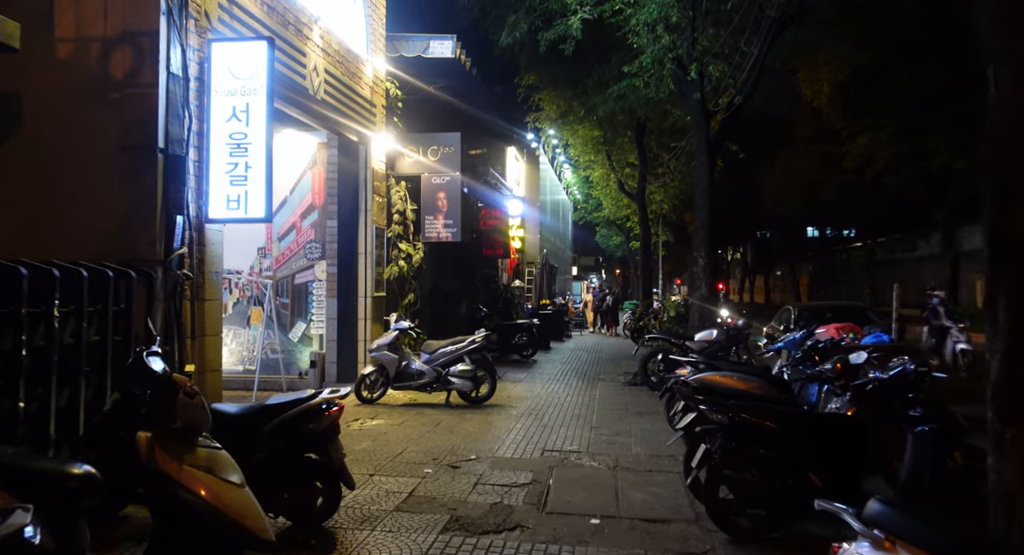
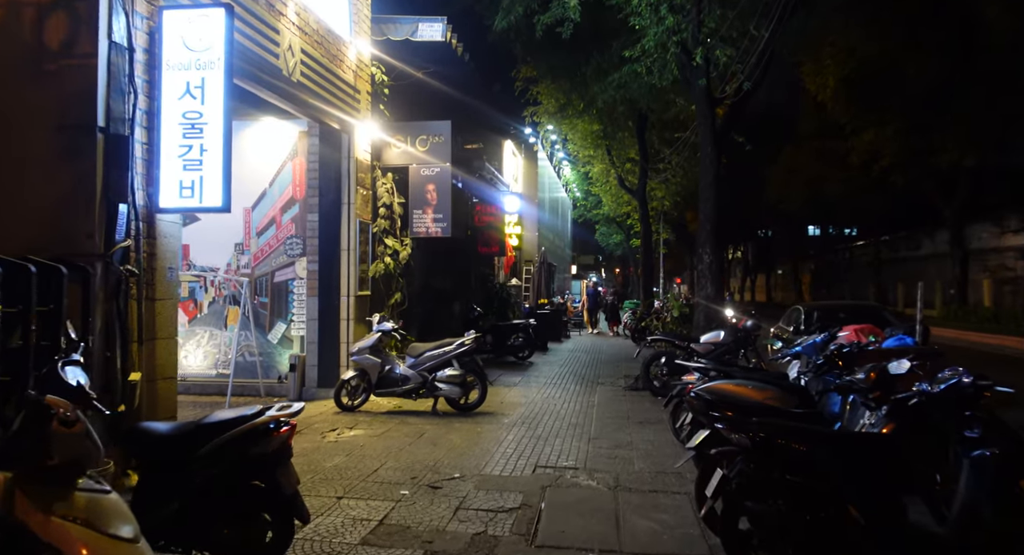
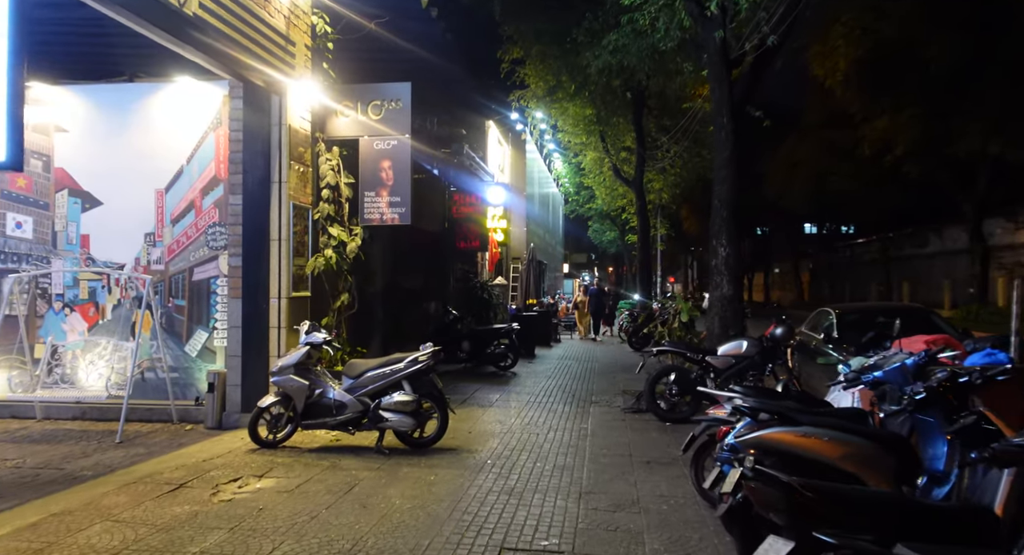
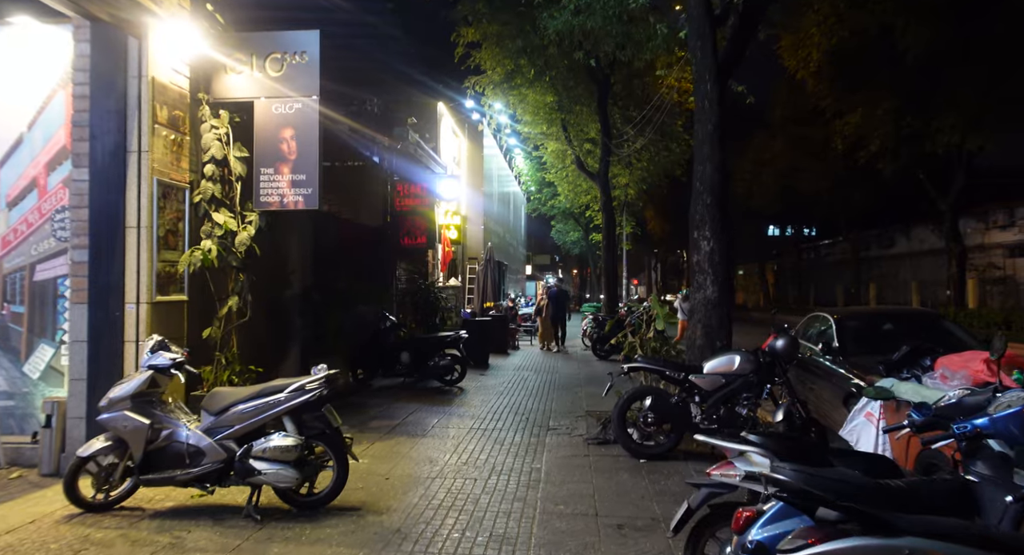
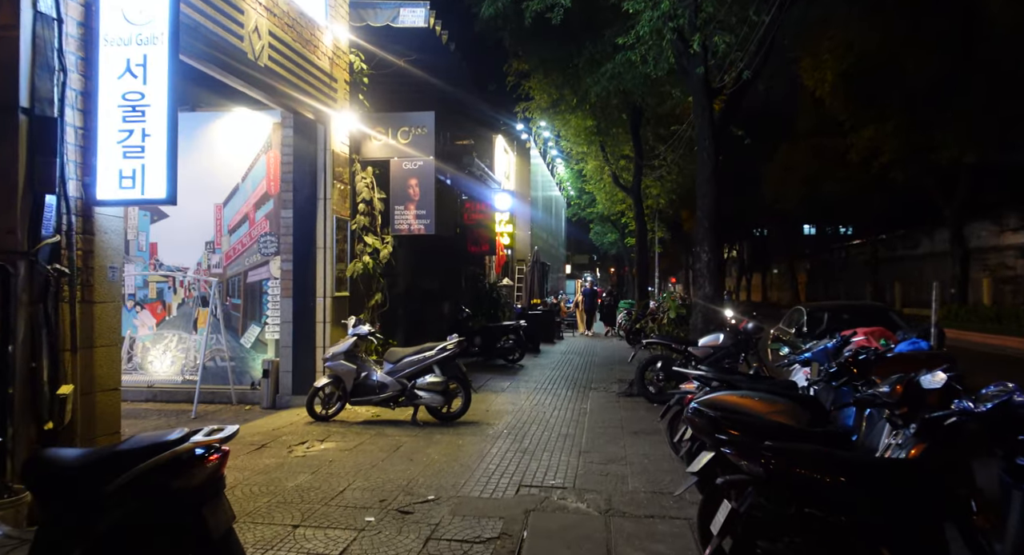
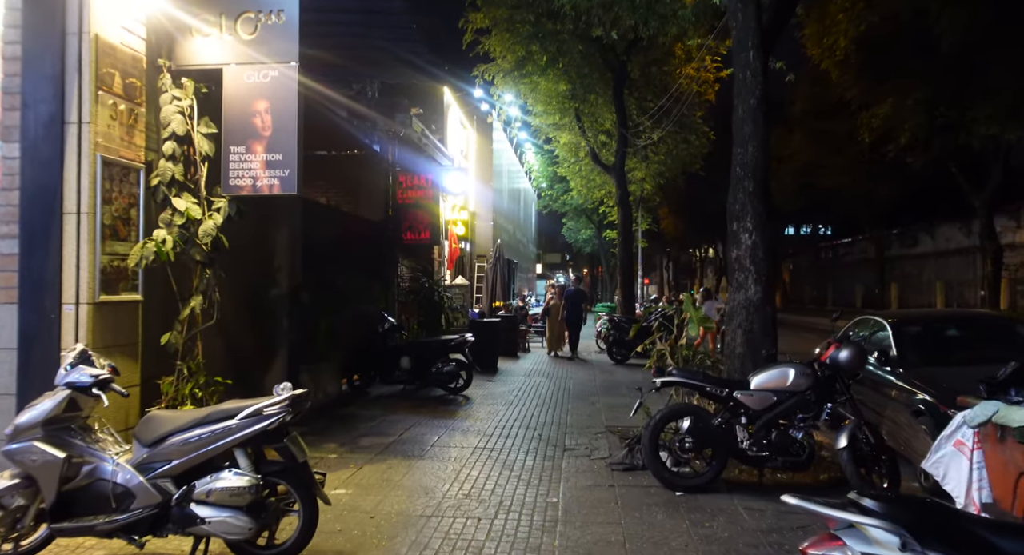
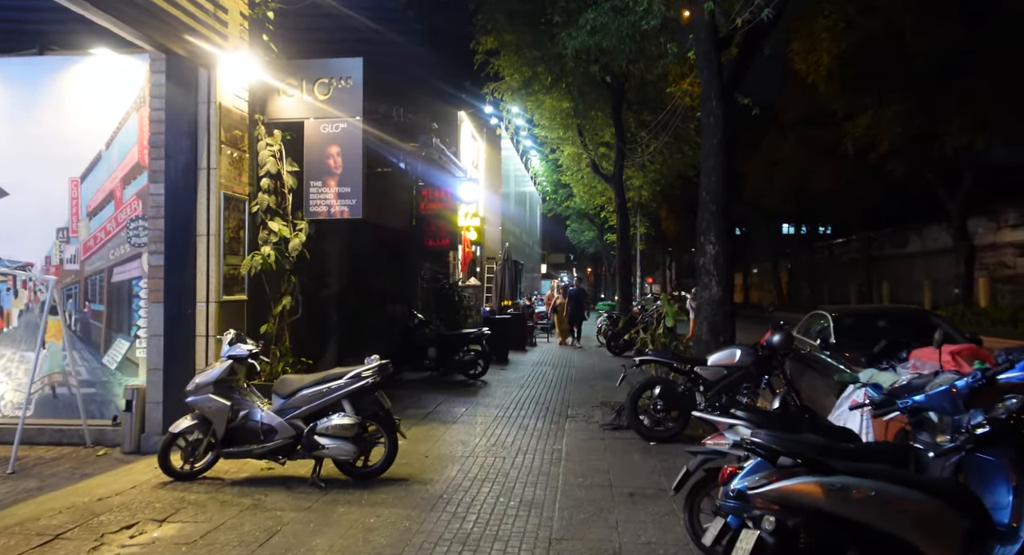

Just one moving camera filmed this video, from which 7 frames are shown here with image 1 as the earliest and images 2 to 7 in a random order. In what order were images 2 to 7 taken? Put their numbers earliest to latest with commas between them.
2, 5, 3, 7, 4, 6
